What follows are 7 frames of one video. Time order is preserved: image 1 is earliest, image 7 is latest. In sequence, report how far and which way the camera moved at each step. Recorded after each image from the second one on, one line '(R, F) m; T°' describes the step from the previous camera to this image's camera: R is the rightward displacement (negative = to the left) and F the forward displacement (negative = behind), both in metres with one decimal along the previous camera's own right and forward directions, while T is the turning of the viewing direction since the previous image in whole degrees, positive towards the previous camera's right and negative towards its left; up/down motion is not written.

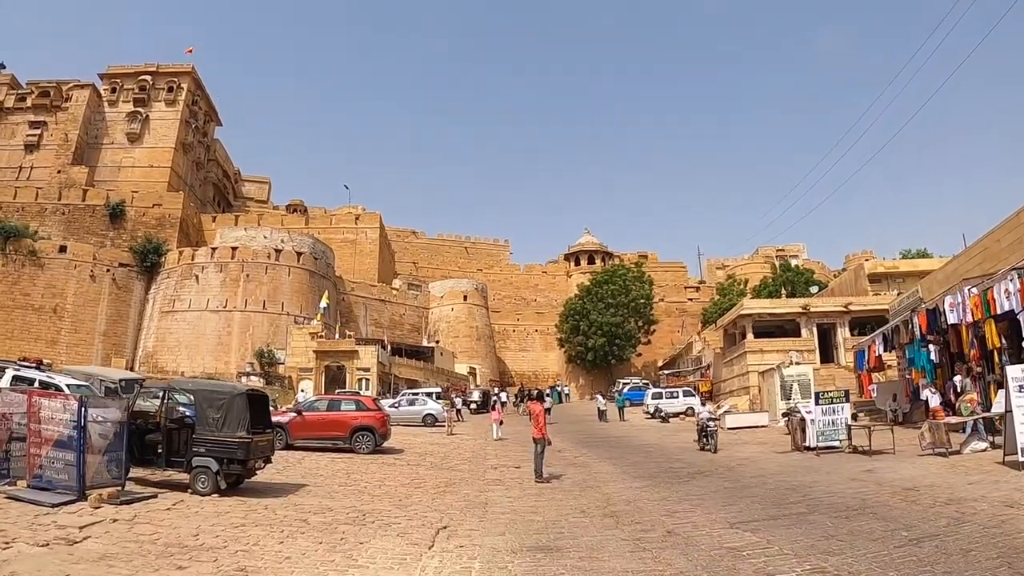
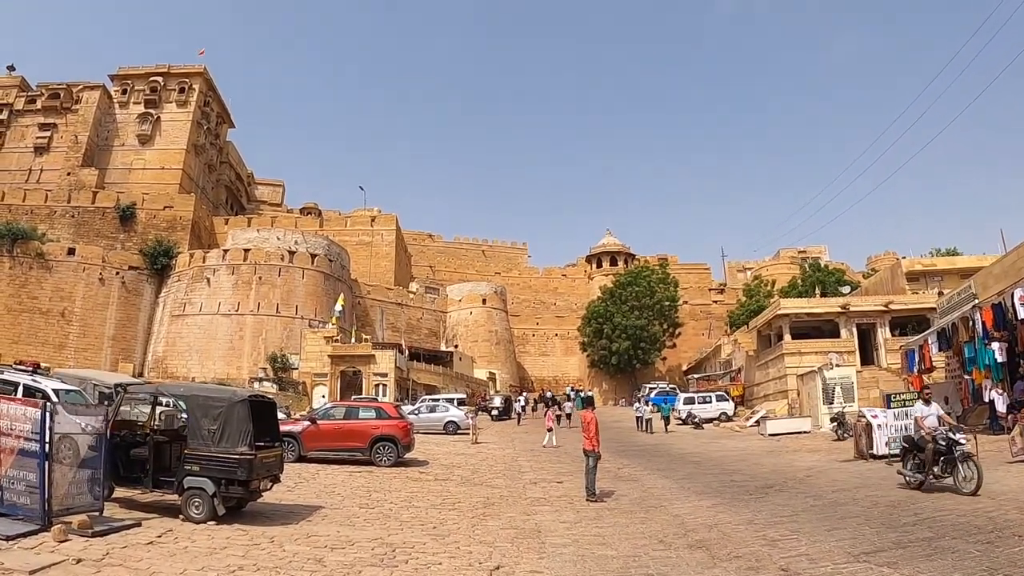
(-0.4, +1.2) m; -1°
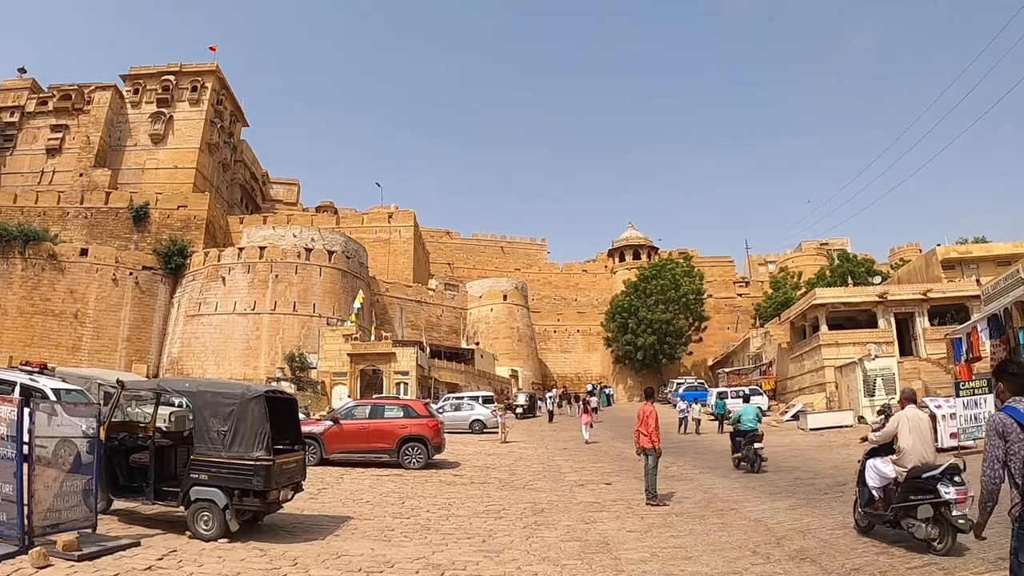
(-0.3, +0.9) m; -1°
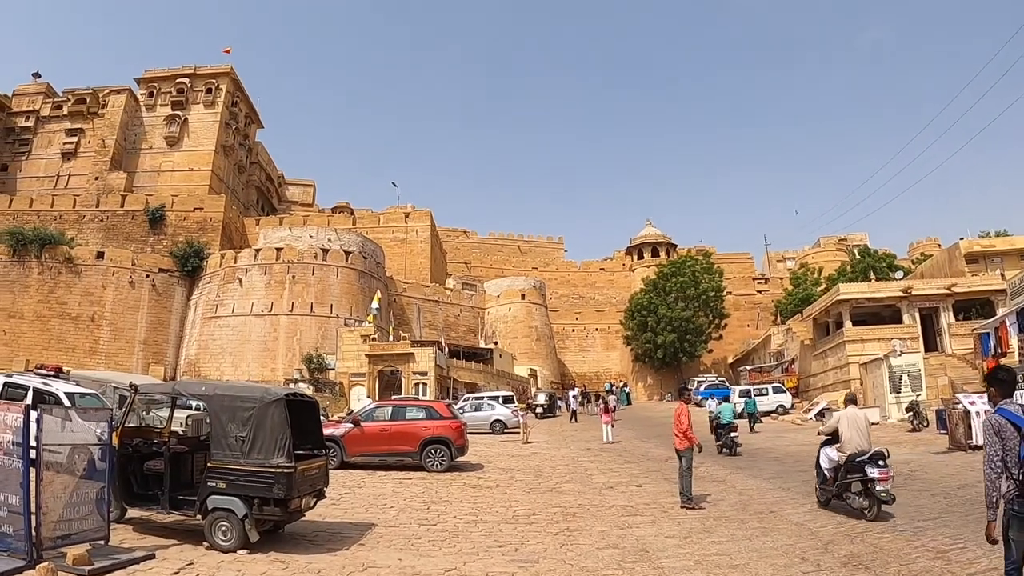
(-0.1, +0.3) m; -1°
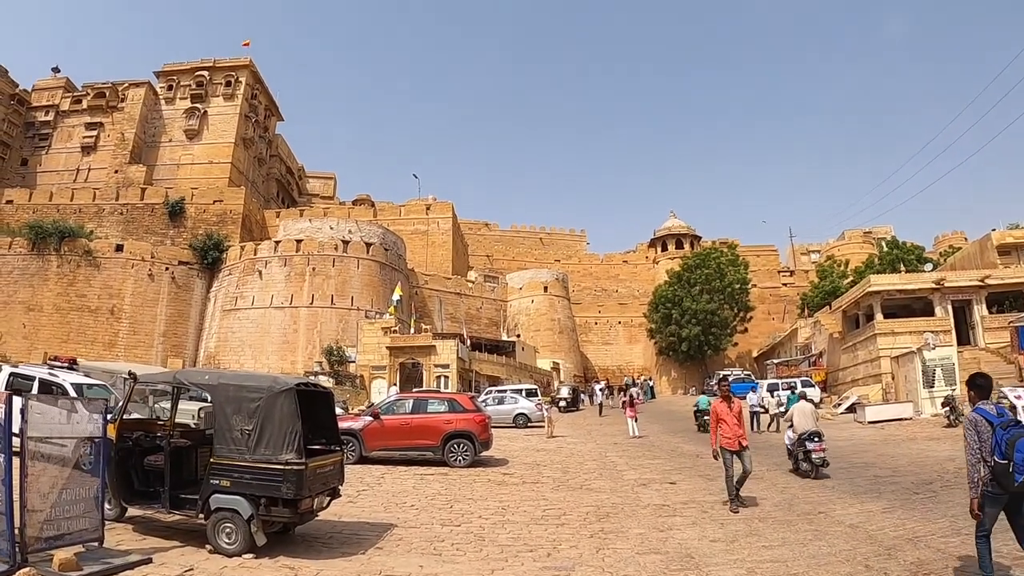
(-0.1, +0.4) m; -1°
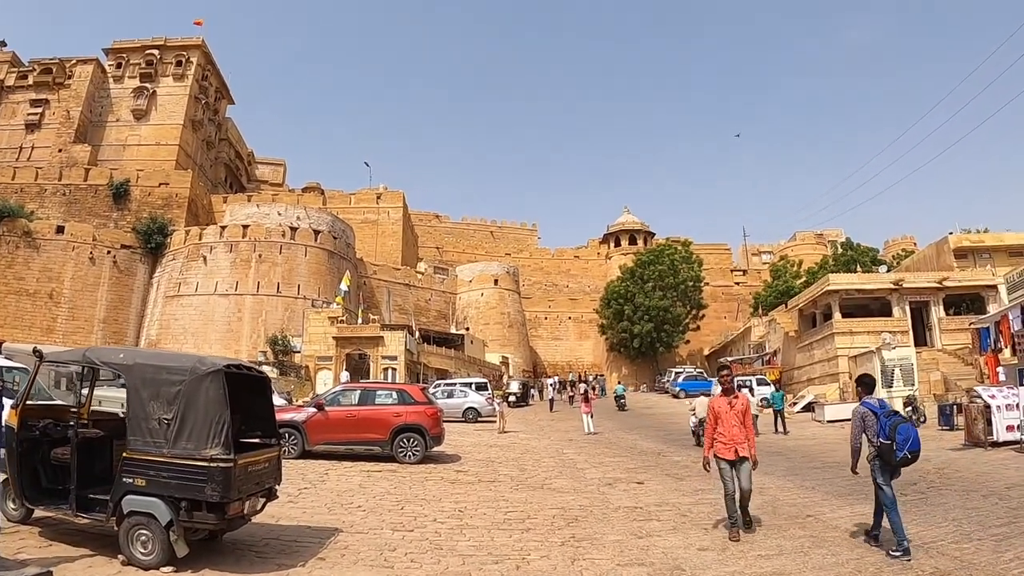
(0.0, +0.5) m; +3°
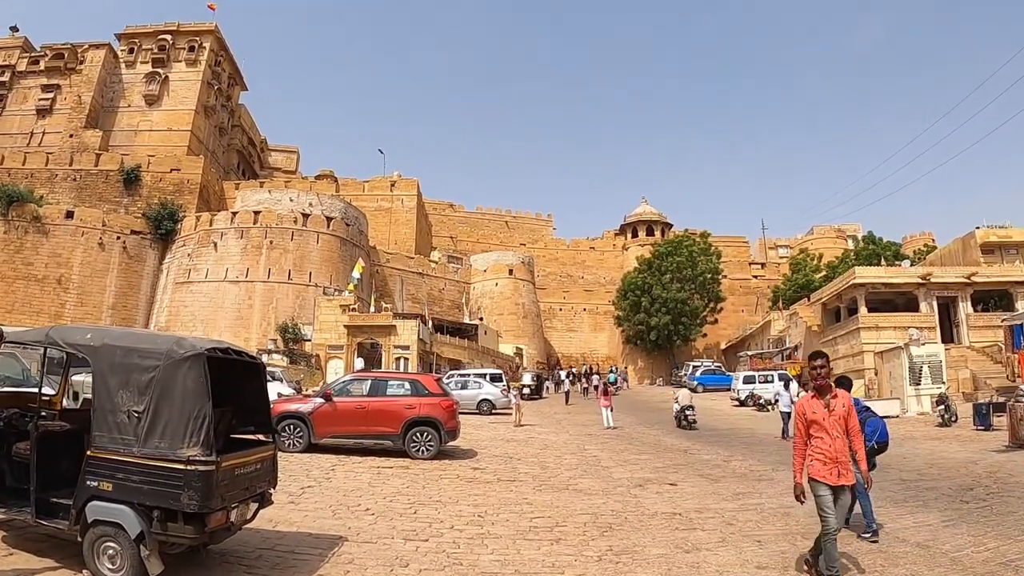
(-0.1, +0.6) m; -1°
